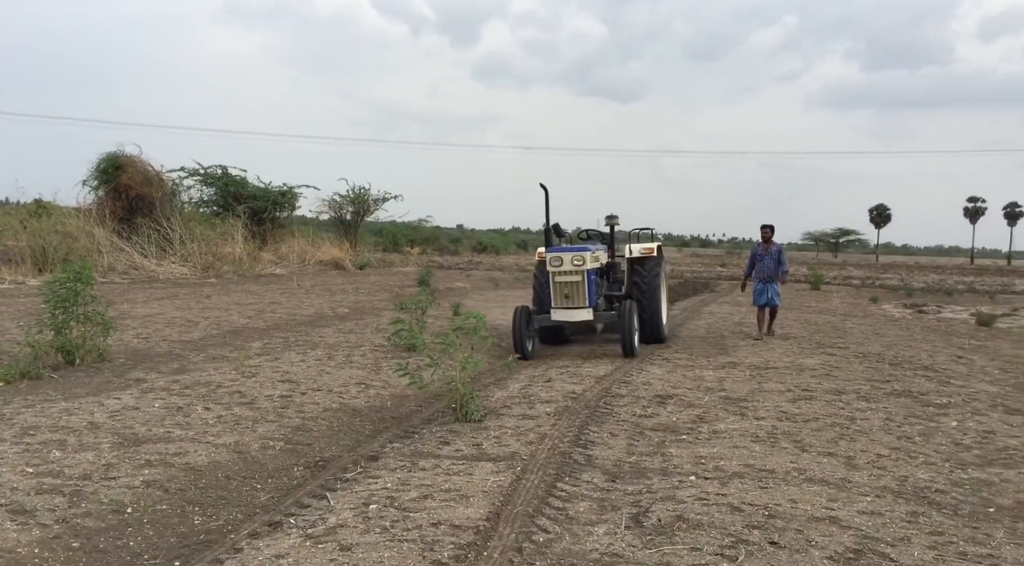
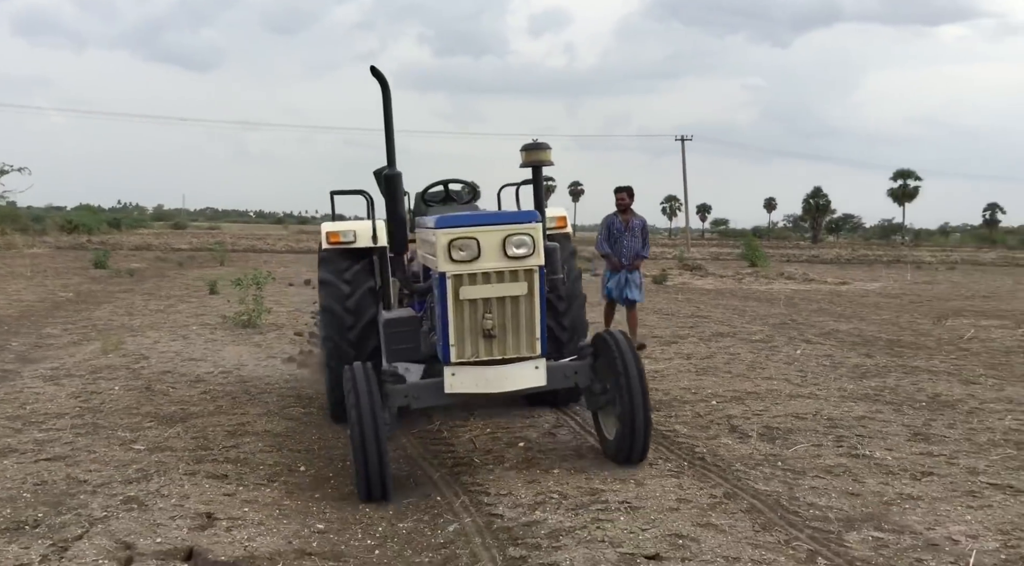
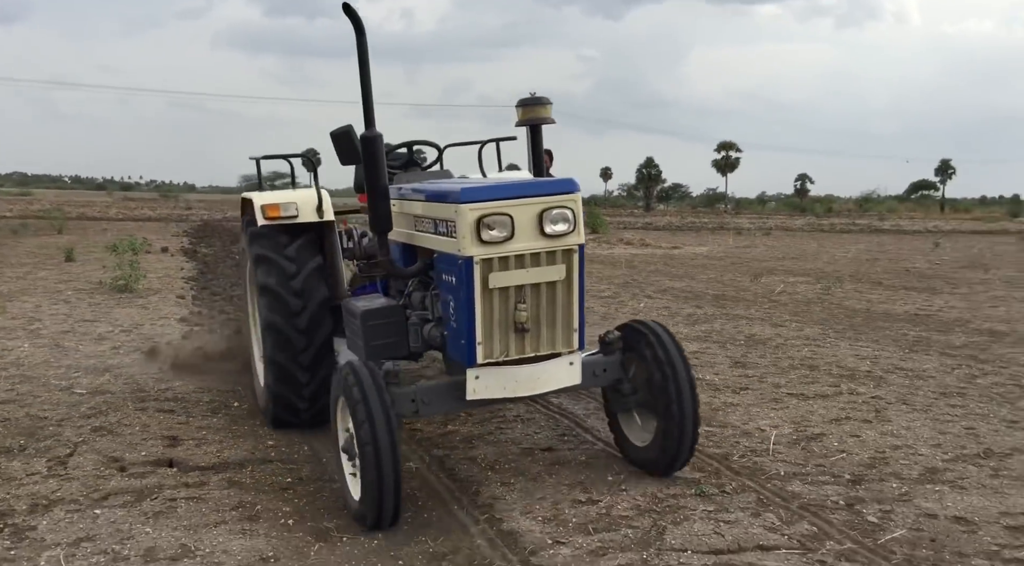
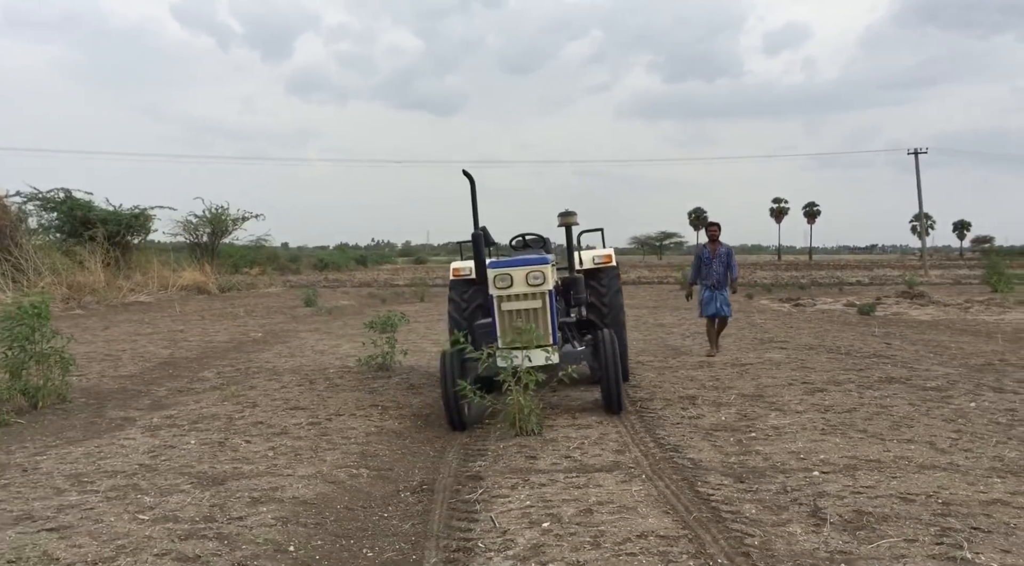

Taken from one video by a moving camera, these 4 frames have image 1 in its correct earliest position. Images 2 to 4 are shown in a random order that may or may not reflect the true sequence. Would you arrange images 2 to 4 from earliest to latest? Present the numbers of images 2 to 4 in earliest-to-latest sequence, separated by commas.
4, 2, 3
